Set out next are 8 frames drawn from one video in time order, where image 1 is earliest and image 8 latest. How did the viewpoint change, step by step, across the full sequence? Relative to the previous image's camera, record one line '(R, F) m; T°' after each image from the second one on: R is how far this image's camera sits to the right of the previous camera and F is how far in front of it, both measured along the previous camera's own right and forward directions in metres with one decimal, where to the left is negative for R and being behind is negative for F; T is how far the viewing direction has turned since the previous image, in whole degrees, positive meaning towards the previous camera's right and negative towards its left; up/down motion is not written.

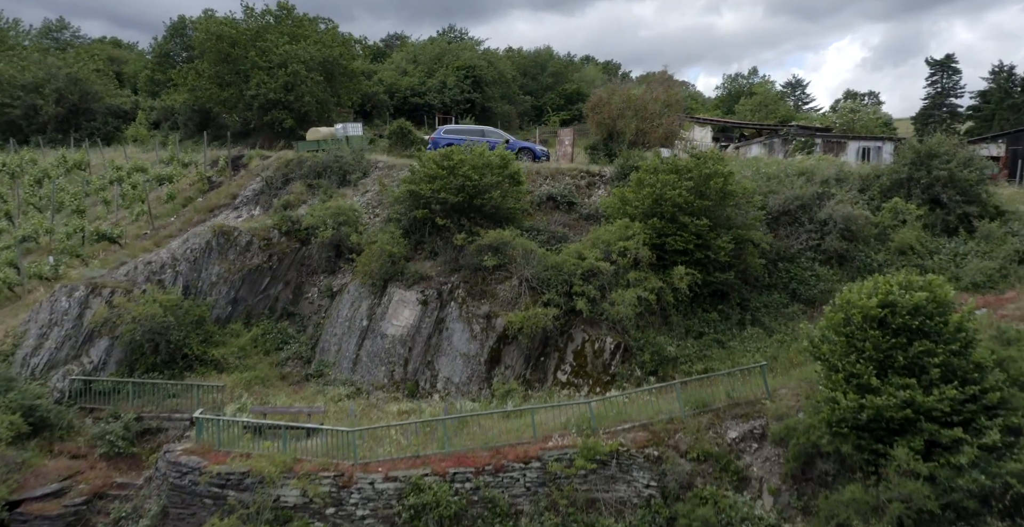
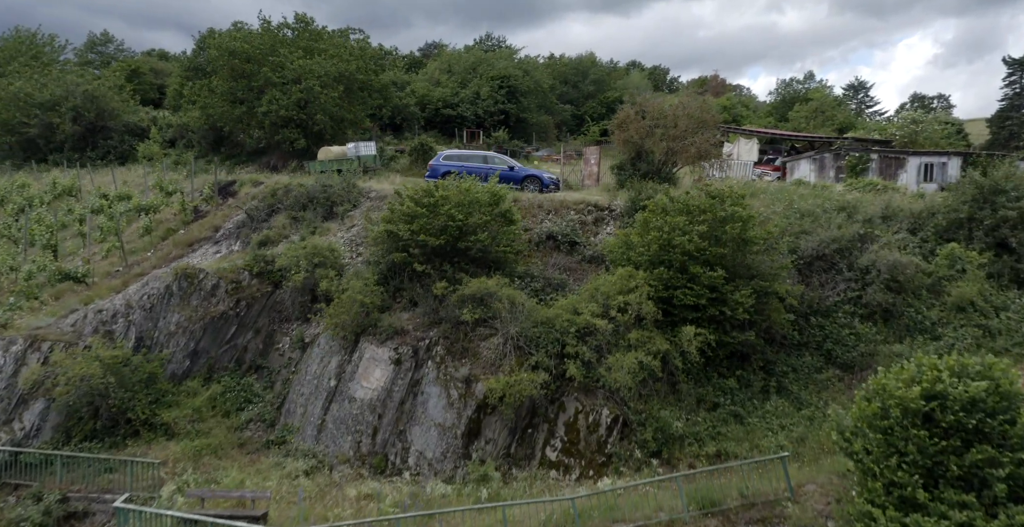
(+1.2, +1.8) m; -4°
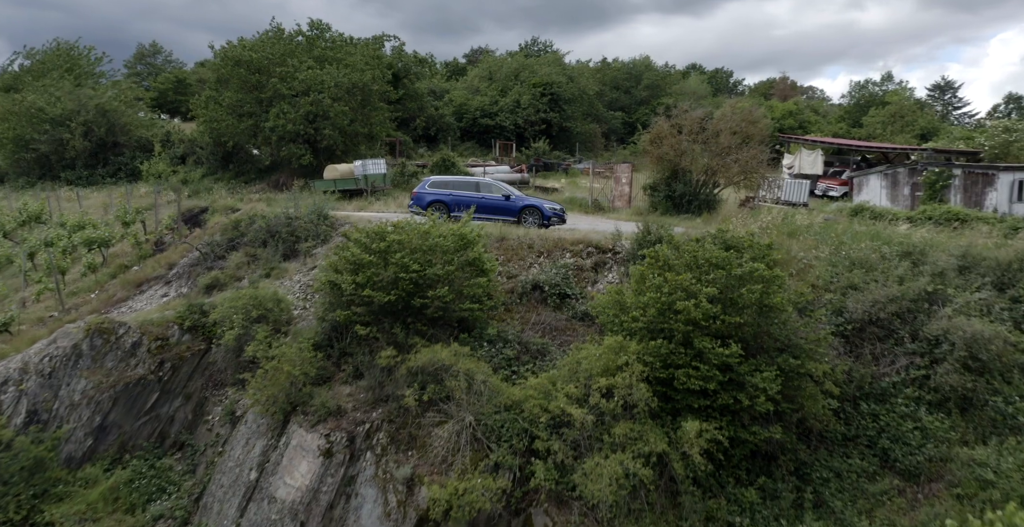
(+1.6, +2.8) m; -5°
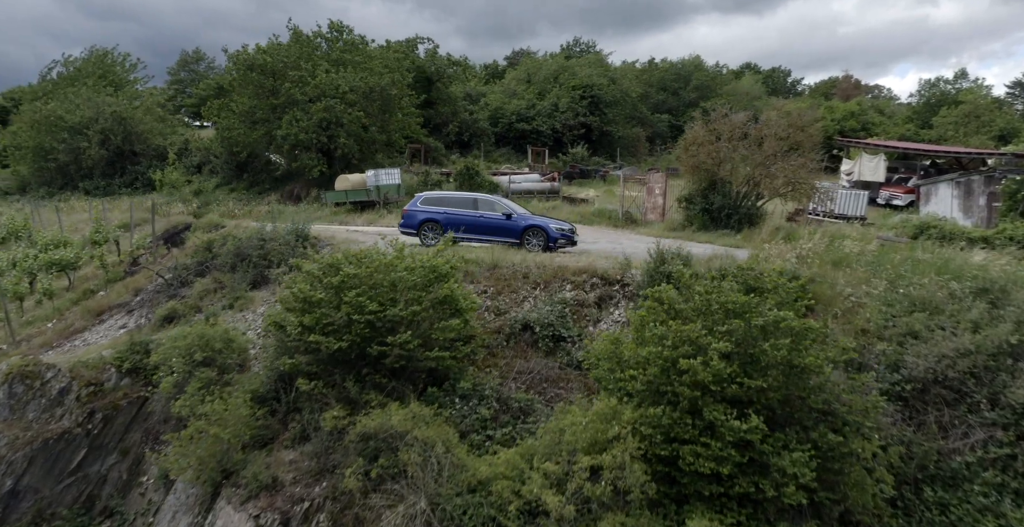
(+1.2, +2.1) m; -4°
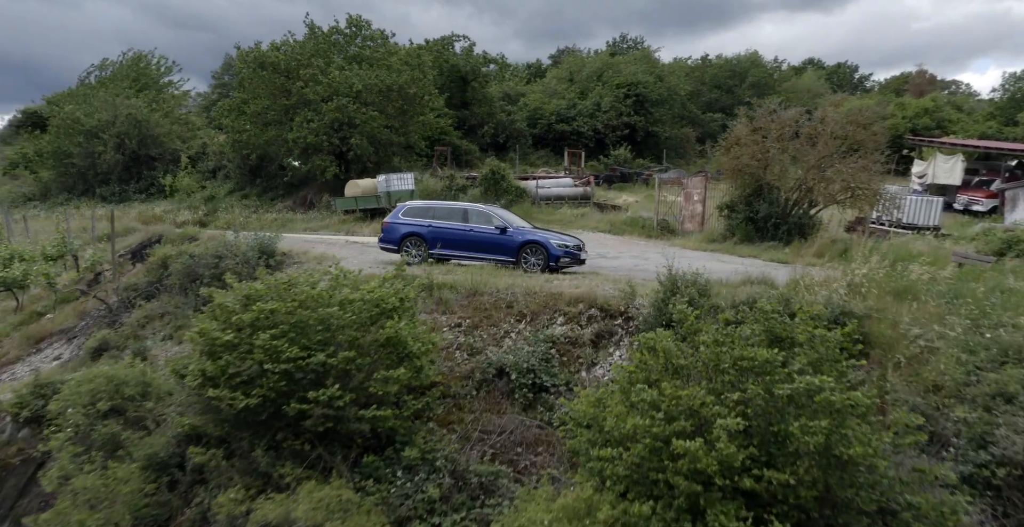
(+1.2, +2.3) m; -5°
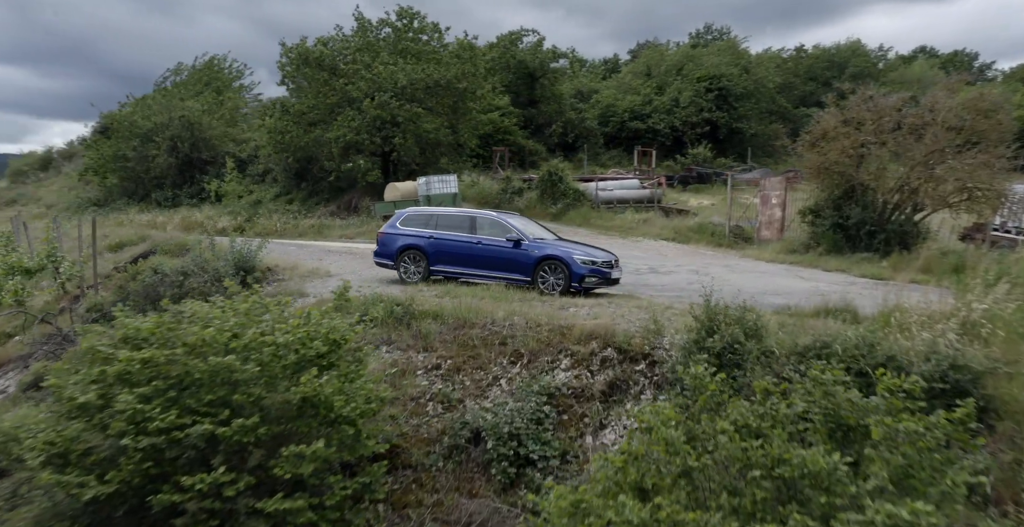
(+1.2, +2.3) m; -7°
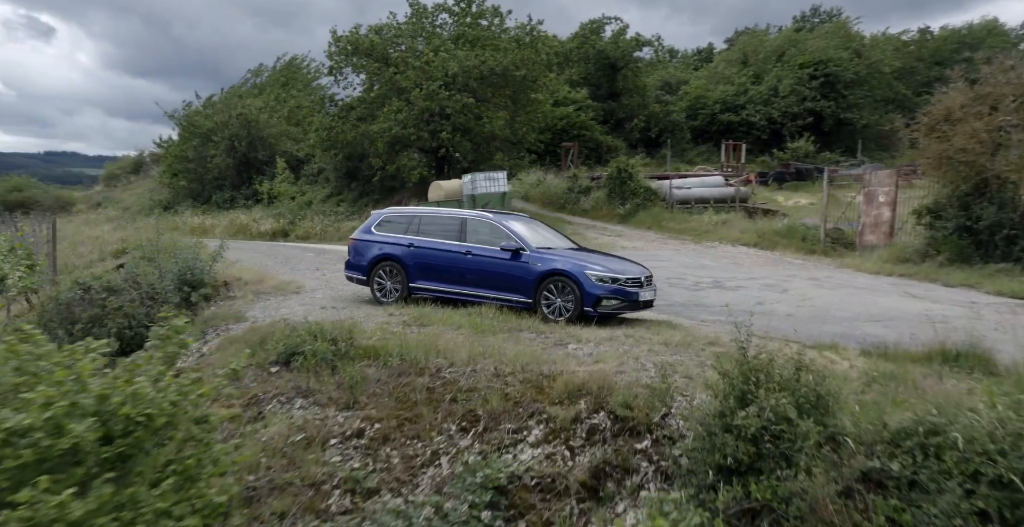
(+1.3, +2.5) m; -8°
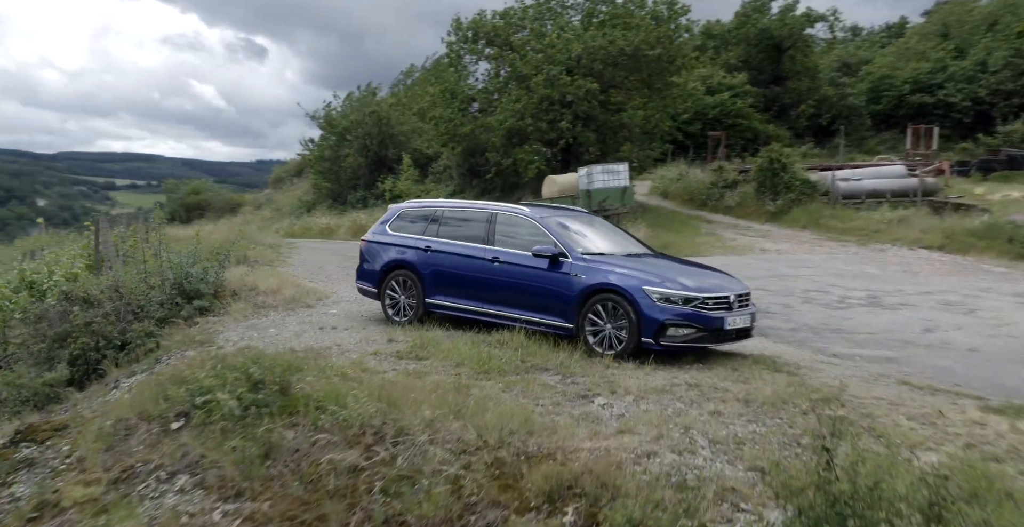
(+1.2, +2.2) m; -14°
